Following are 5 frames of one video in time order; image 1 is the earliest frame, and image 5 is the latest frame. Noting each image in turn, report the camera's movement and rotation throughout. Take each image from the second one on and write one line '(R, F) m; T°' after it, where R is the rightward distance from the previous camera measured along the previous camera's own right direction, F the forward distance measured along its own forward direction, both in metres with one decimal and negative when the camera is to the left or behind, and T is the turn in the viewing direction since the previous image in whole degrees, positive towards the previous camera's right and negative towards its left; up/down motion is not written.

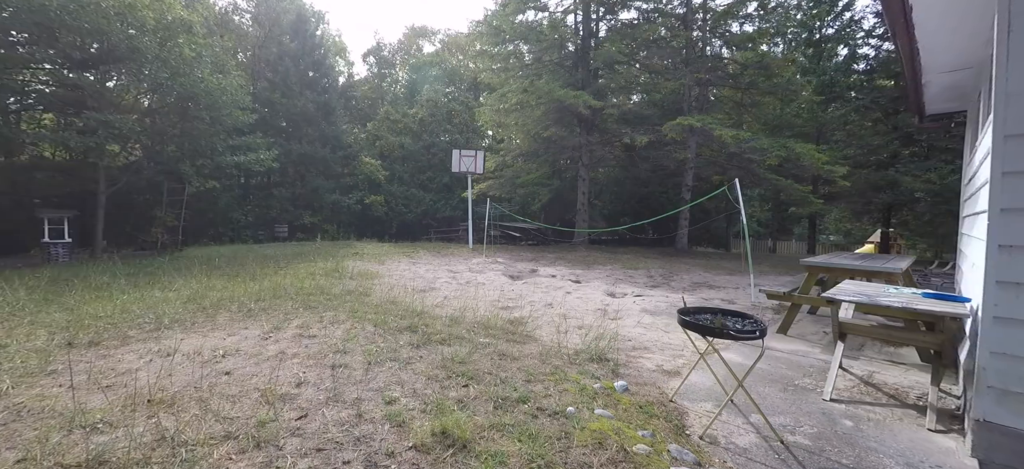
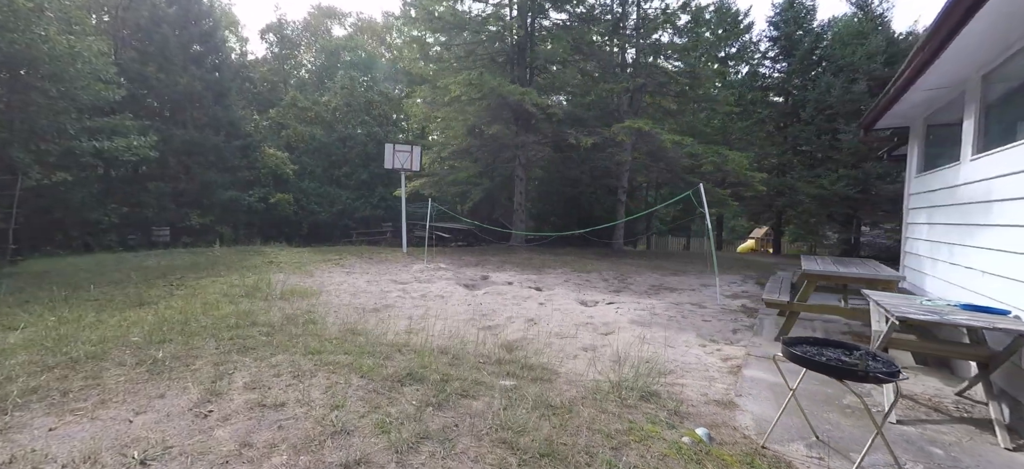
(-0.7, +0.7) m; +12°
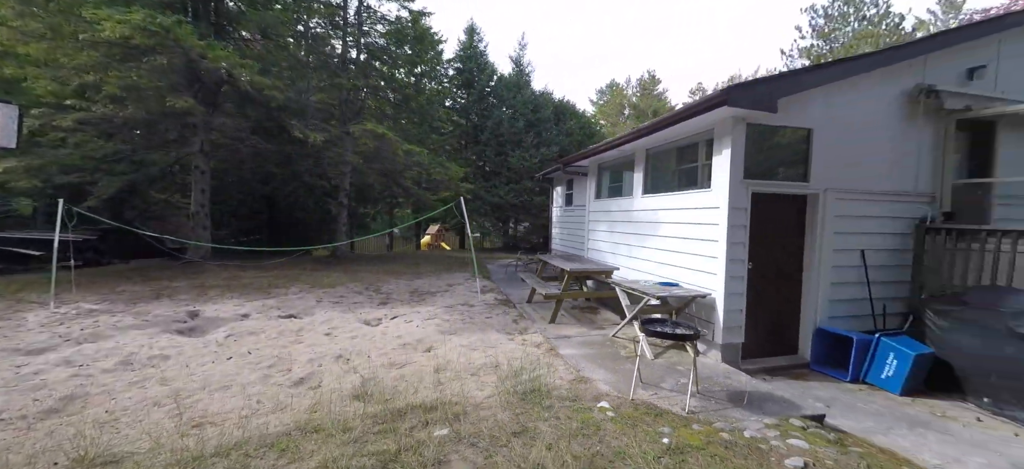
(-1.5, +0.8) m; +45°
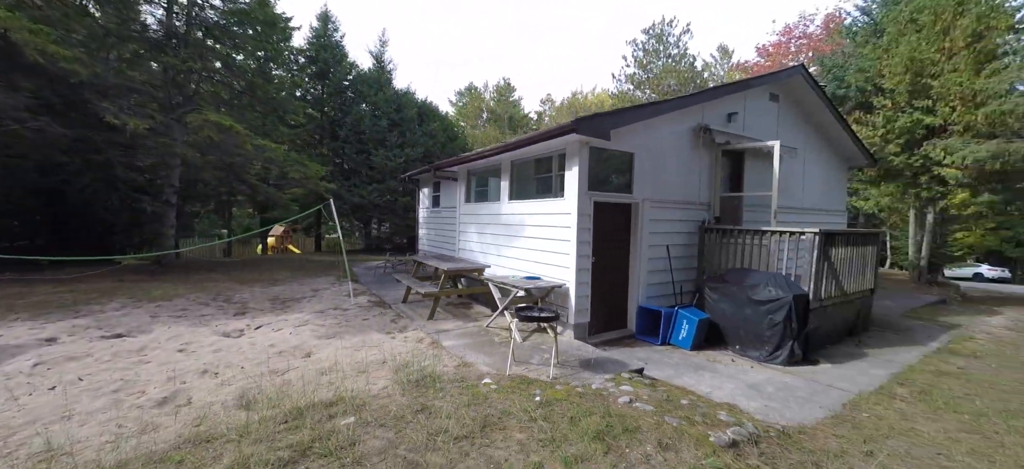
(-0.3, -0.5) m; +19°
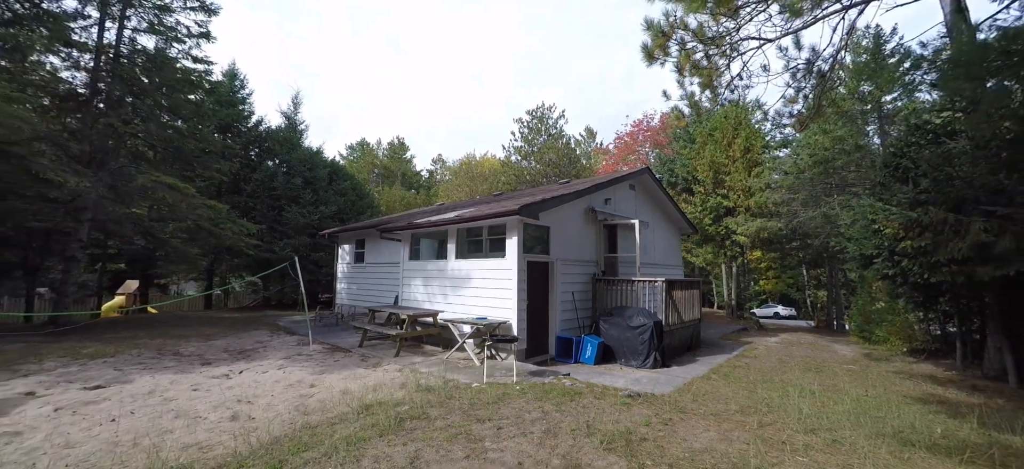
(-1.3, -2.0) m; +16°
